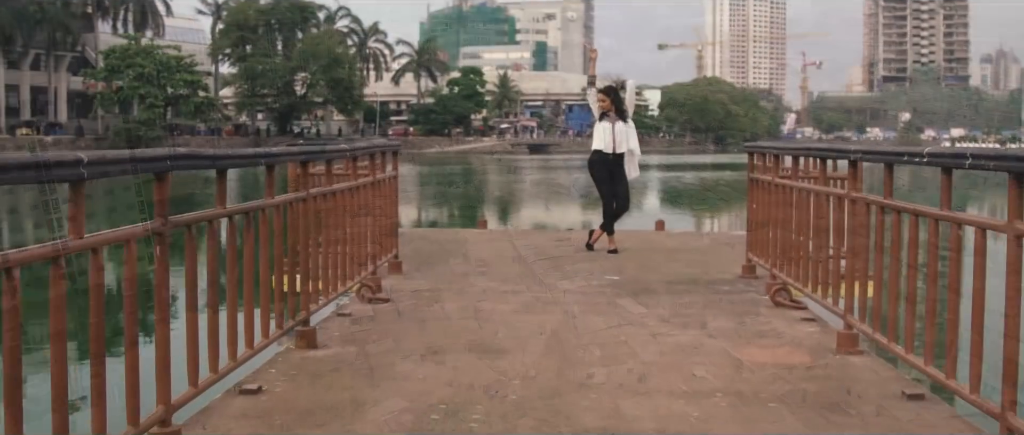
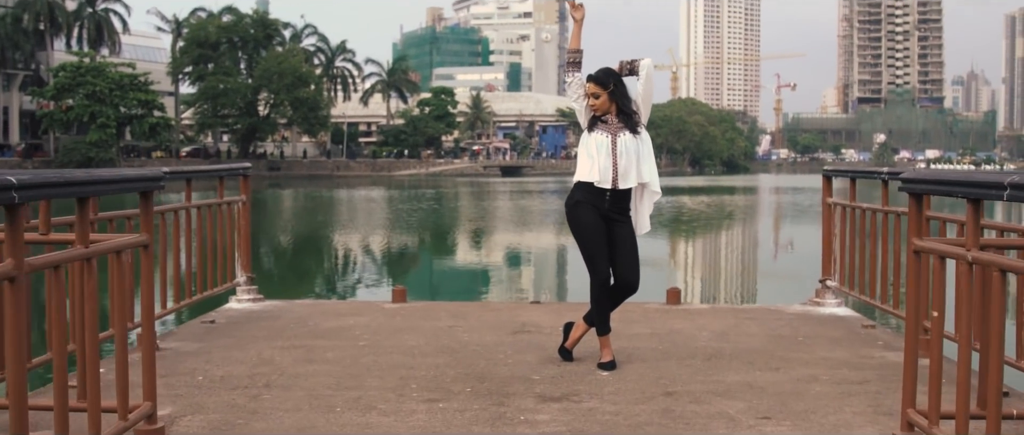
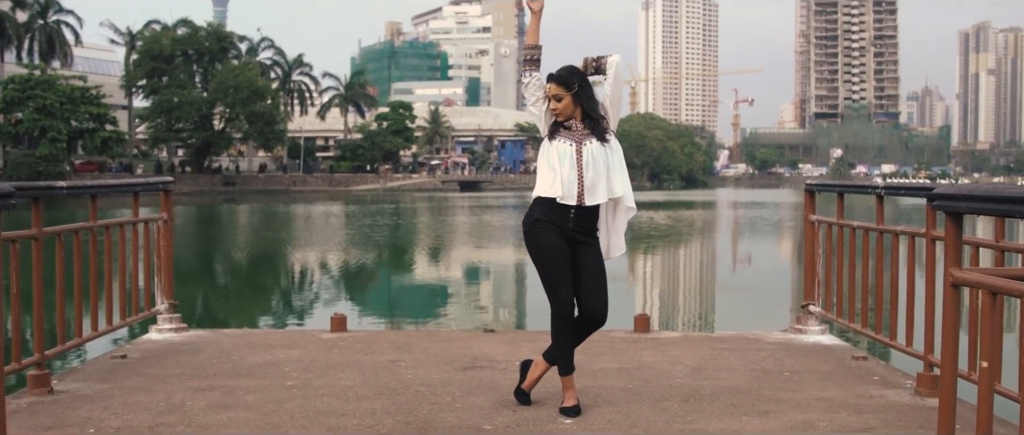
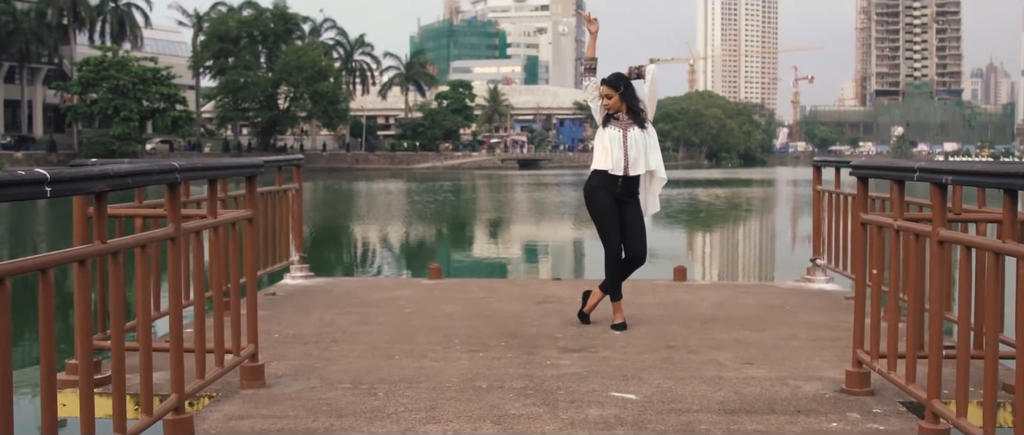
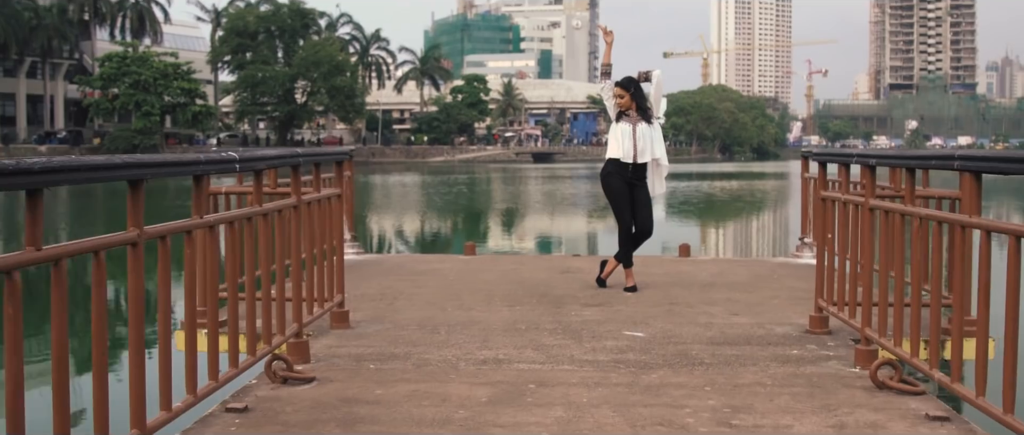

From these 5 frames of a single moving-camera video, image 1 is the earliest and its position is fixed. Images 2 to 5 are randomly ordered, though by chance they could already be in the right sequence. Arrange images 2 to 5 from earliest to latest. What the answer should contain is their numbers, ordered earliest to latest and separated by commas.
5, 4, 2, 3
